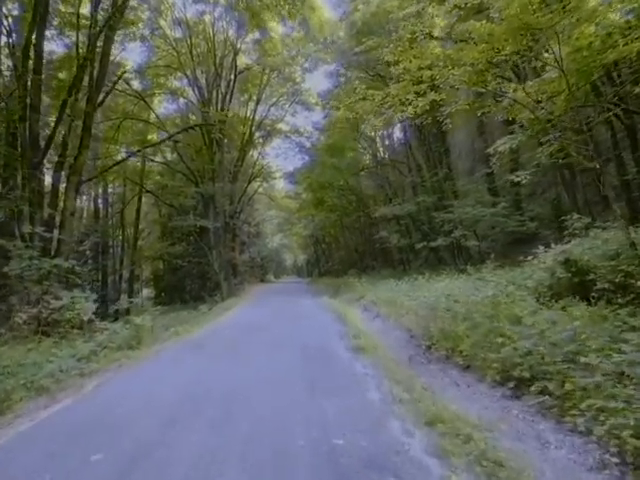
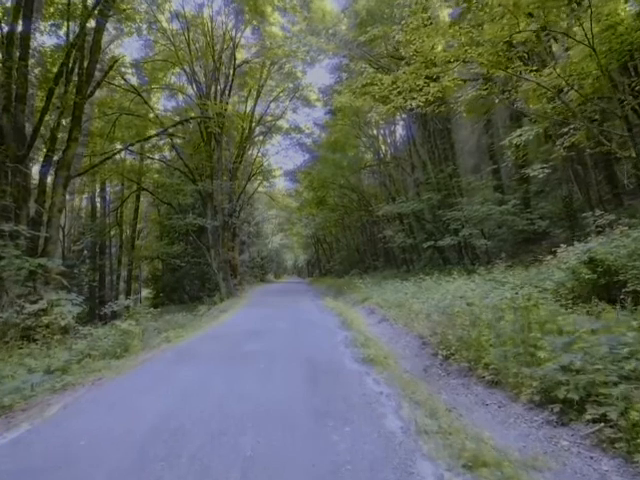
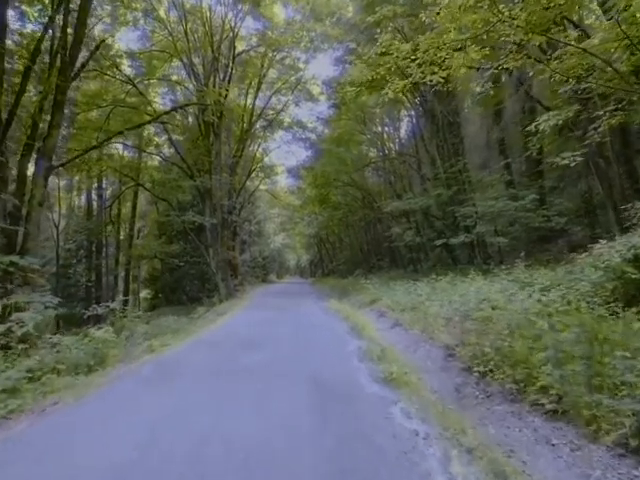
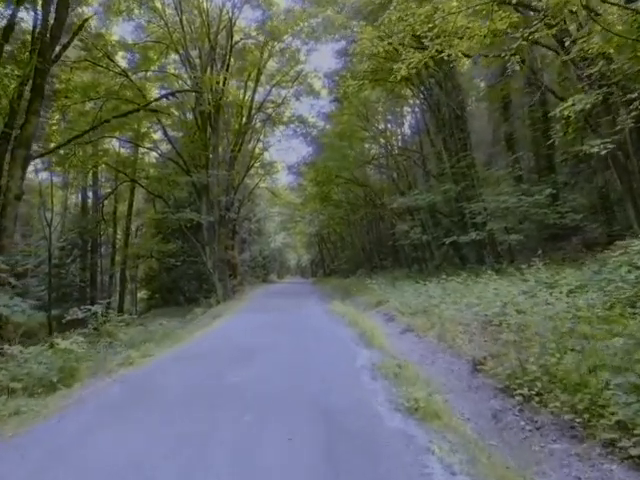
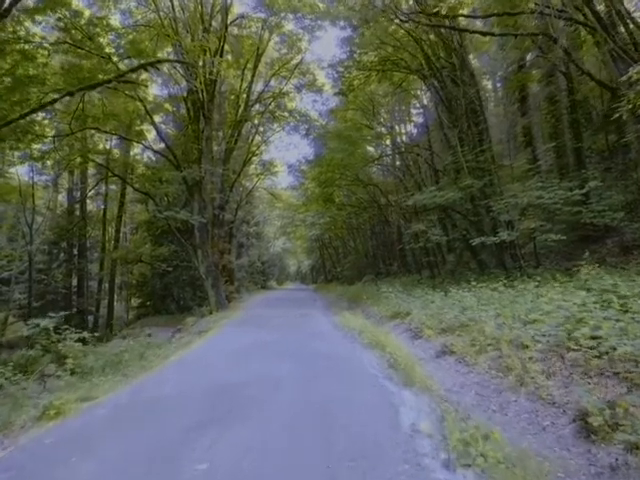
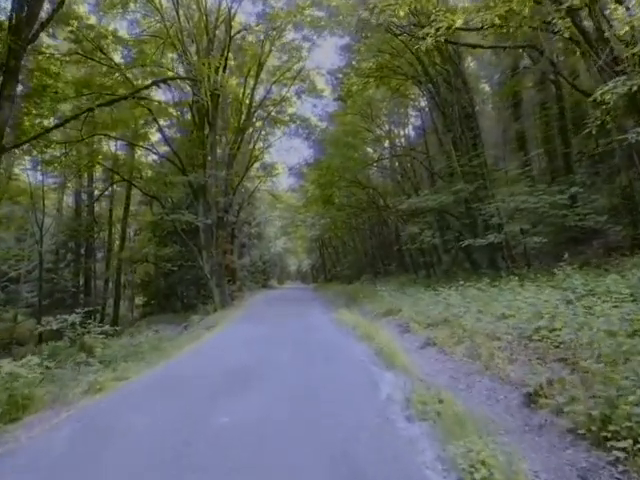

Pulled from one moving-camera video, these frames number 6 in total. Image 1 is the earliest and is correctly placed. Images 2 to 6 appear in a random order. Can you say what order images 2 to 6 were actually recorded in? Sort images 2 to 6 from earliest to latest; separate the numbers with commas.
2, 3, 4, 6, 5
